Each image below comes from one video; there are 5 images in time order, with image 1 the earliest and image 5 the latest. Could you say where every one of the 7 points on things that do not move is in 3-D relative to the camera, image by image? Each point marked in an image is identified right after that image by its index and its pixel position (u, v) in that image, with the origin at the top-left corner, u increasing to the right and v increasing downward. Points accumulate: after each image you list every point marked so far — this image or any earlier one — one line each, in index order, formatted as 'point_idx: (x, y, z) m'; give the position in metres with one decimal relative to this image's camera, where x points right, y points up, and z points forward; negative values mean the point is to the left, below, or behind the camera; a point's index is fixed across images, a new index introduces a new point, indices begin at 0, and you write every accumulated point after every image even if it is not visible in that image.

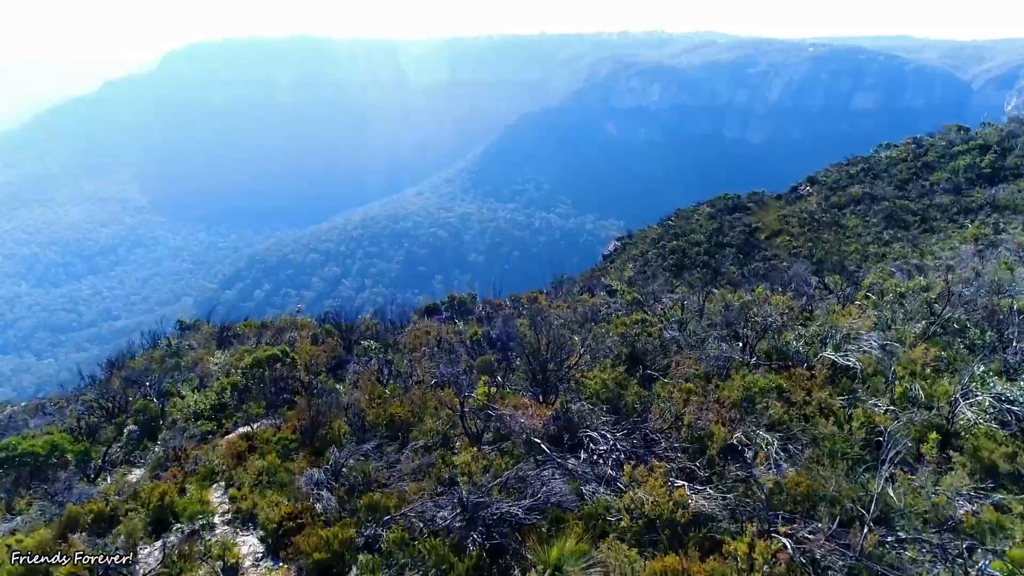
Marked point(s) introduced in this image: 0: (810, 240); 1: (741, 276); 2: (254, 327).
0: (+9.9, +1.6, +20.0) m
1: (+7.6, +0.3, +19.6) m
2: (-6.1, -1.0, +14.3) m
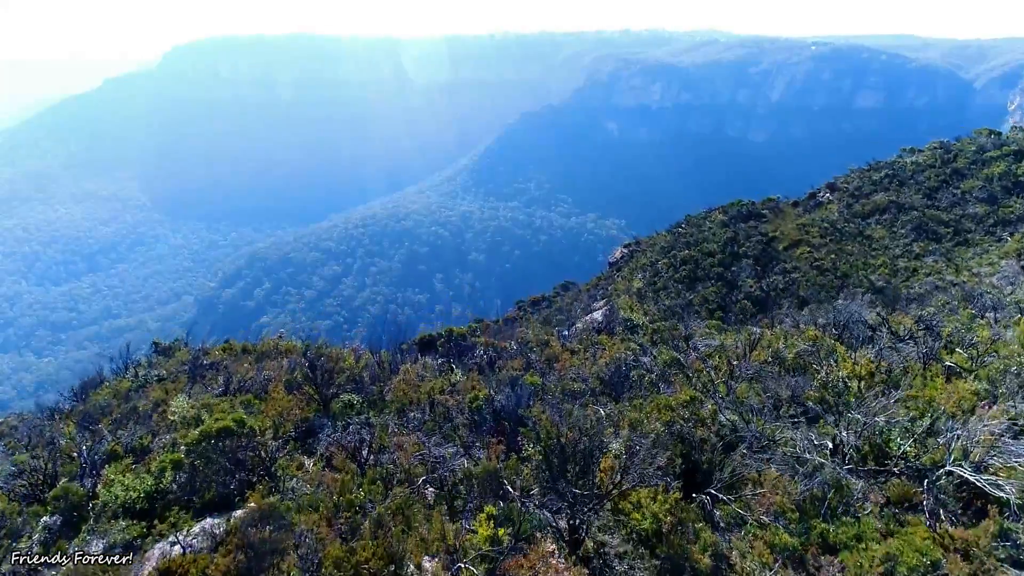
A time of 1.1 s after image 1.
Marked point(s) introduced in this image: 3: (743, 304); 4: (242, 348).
0: (+10.0, +1.1, +18.7) m
1: (+7.7, -0.2, +18.3) m
2: (-6.0, -1.4, +13.0) m
3: (+7.0, -0.5, +18.0) m
4: (-6.1, -1.4, +13.4) m
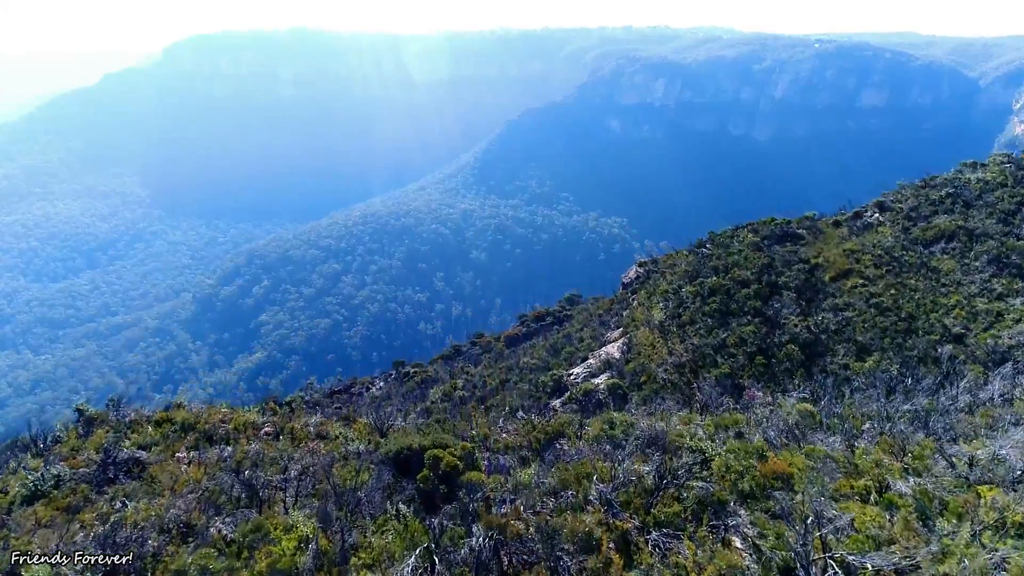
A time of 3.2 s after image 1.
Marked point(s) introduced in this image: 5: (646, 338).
0: (+10.2, 0.0, +16.0) m
1: (+7.8, -1.3, +15.6) m
2: (-5.9, -2.5, +10.4) m
3: (+7.1, -1.6, +15.3) m
4: (-5.9, -2.5, +10.7) m
5: (+4.3, -1.6, +19.3) m
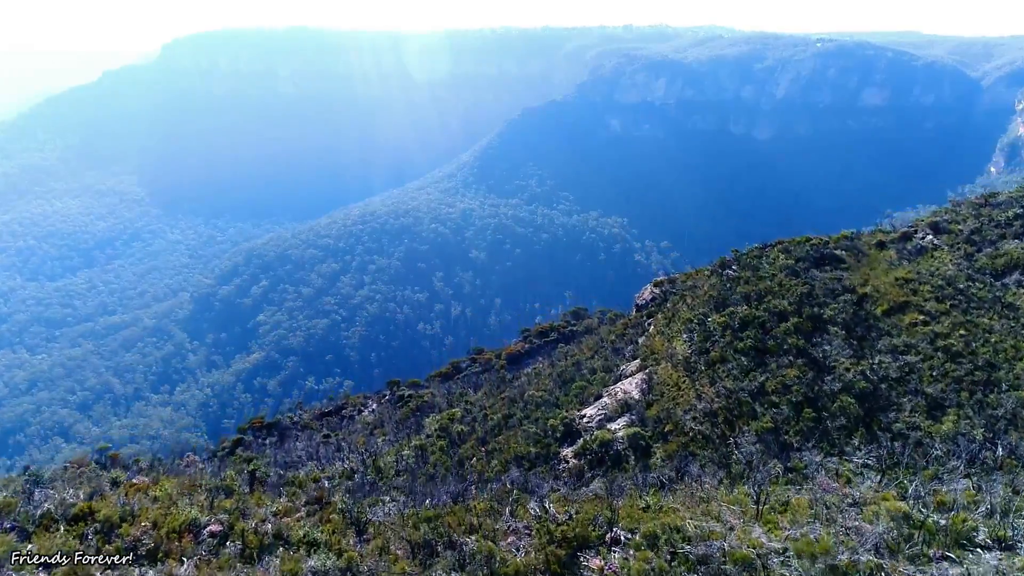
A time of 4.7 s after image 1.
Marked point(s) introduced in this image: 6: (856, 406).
0: (+10.3, -0.9, +13.8) m
1: (+7.9, -2.2, +13.4) m
2: (-5.7, -3.4, +8.1) m
3: (+7.3, -2.5, +13.1) m
4: (-5.8, -3.4, +8.5) m
5: (+4.4, -2.5, +17.0) m
6: (+7.4, -2.5, +13.0) m
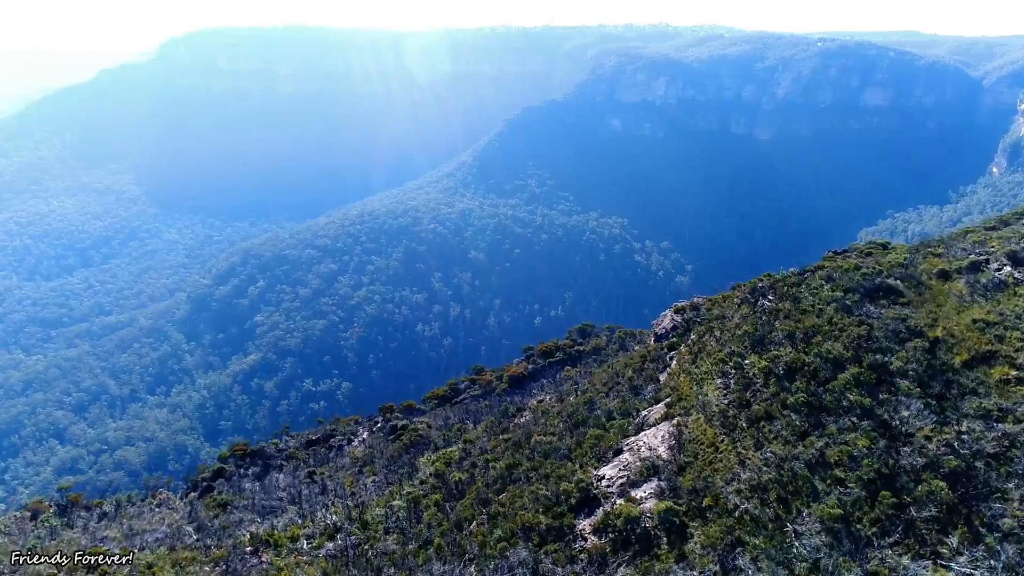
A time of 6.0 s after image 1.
0: (+10.5, -1.9, +11.3) m
1: (+8.1, -3.2, +10.8) m
2: (-5.6, -4.4, +5.6) m
3: (+7.4, -3.5, +10.6) m
4: (-5.6, -4.4, +5.9) m
5: (+4.6, -3.5, +14.5) m
6: (+7.6, -3.5, +10.5) m
